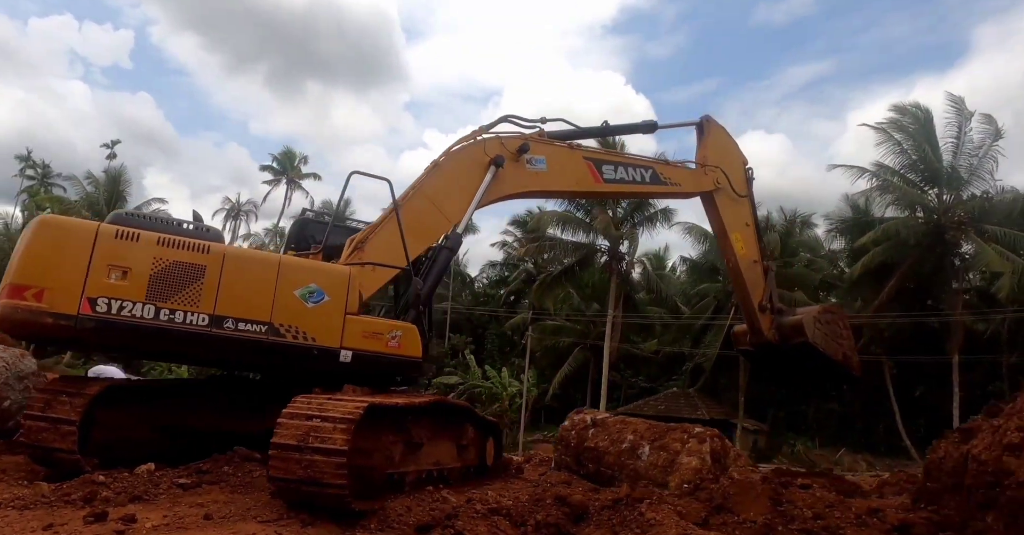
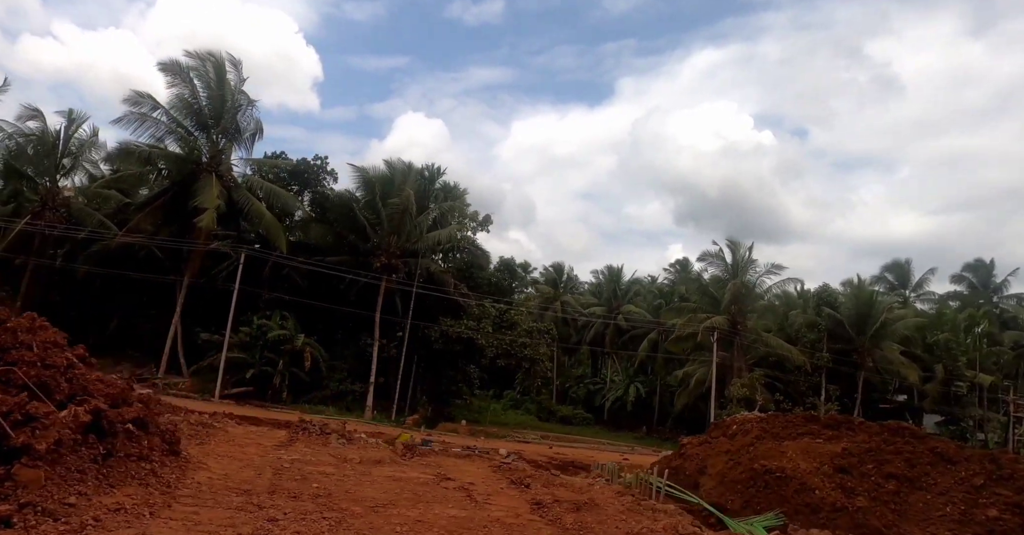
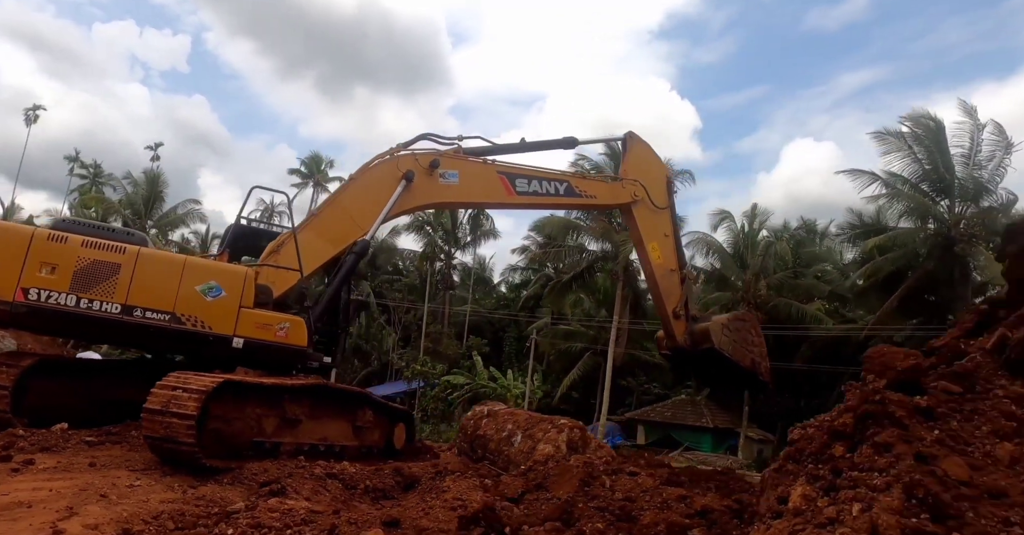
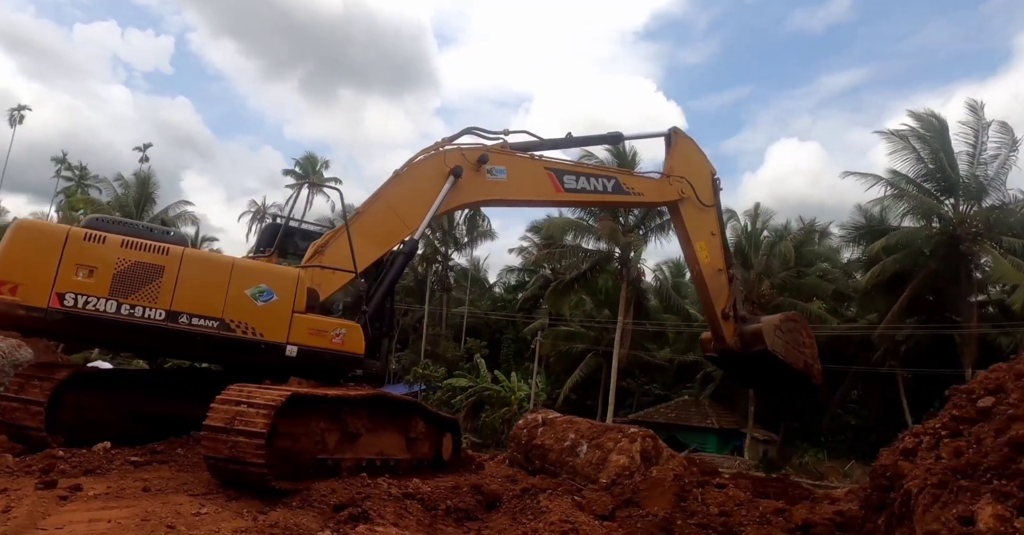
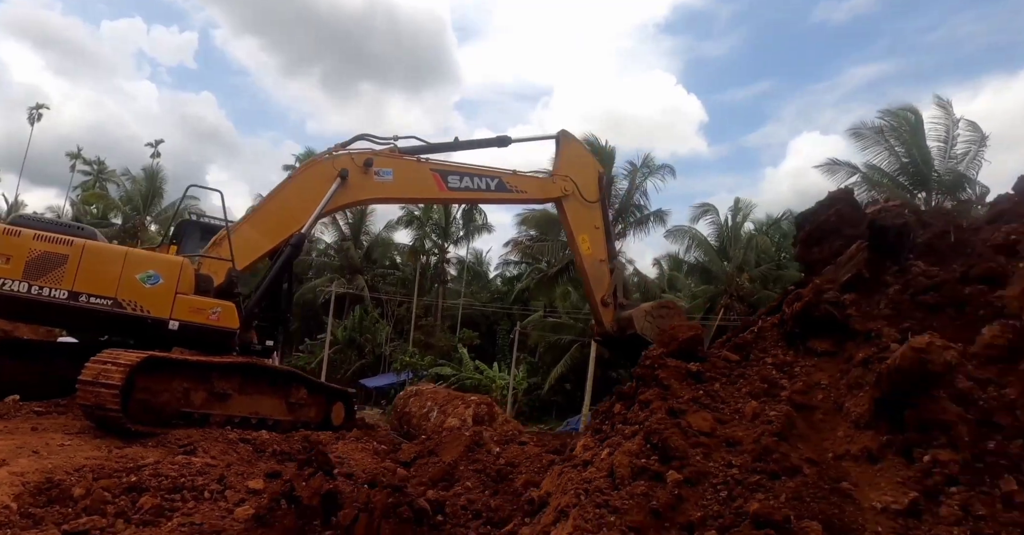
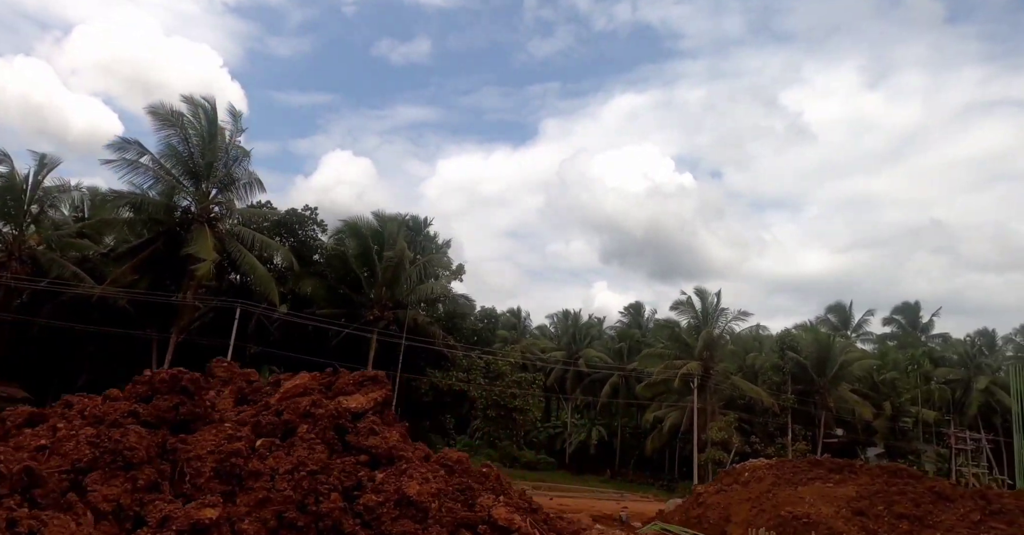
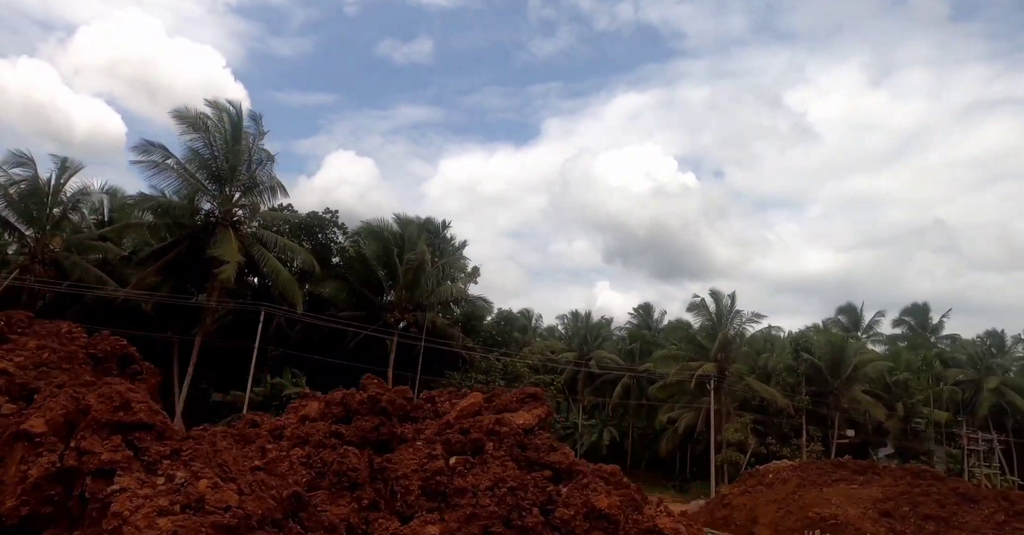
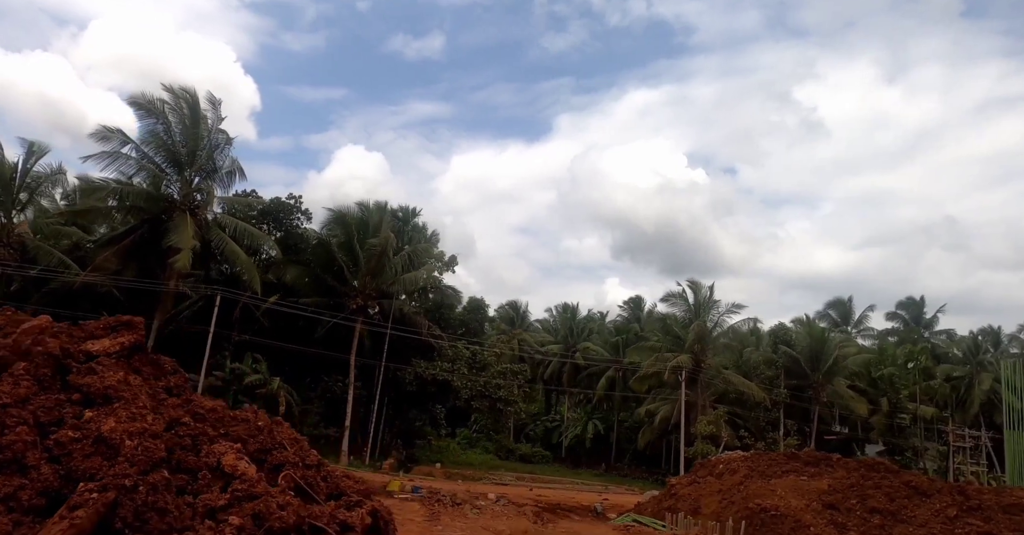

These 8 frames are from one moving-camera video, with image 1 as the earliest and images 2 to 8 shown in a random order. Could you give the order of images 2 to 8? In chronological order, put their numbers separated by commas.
4, 3, 5, 7, 6, 8, 2
